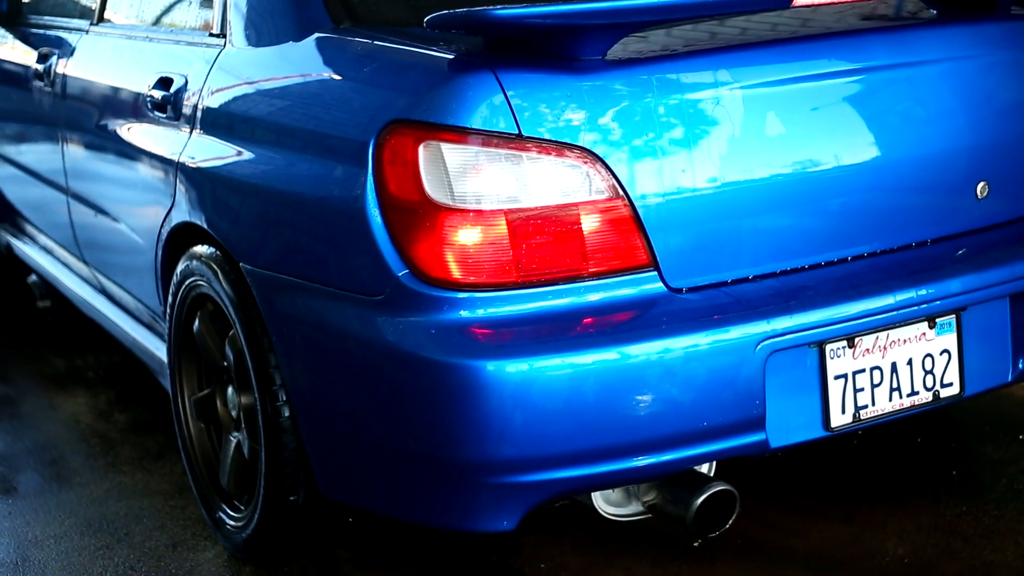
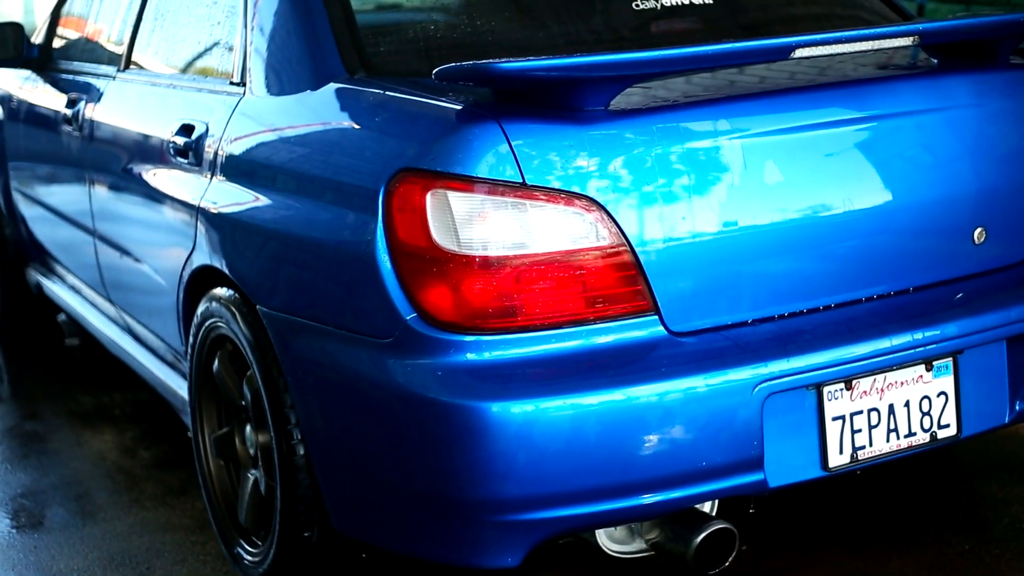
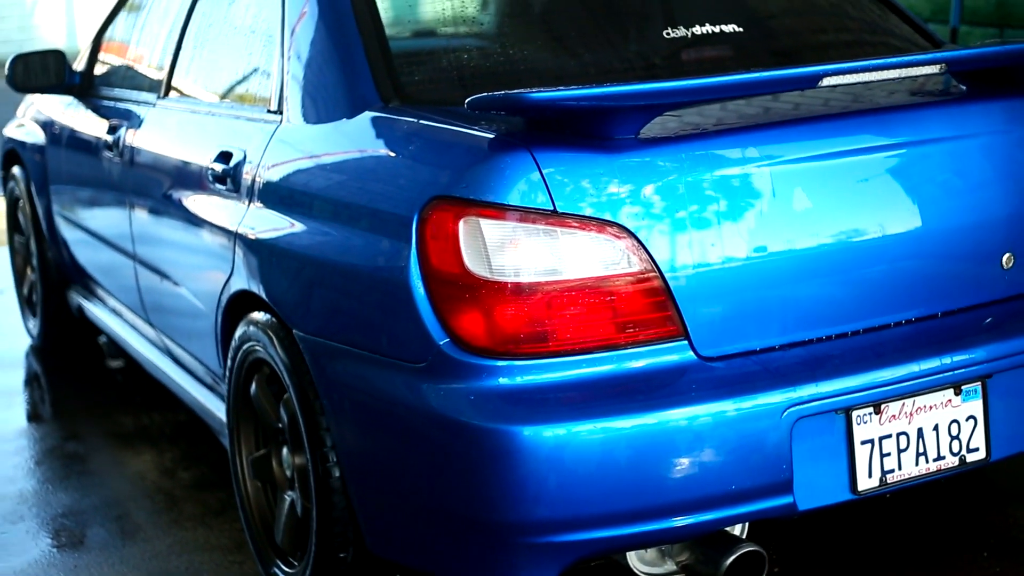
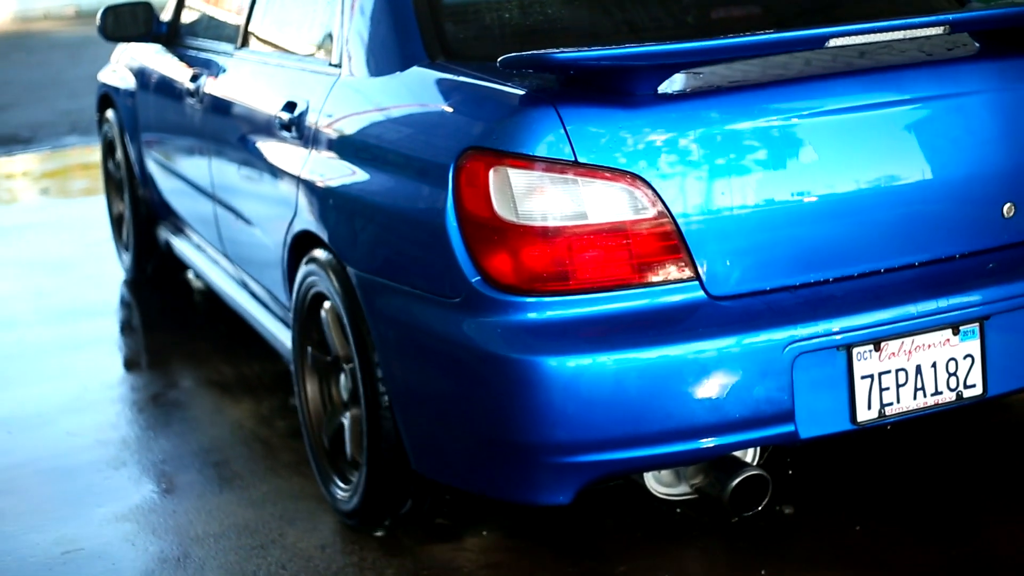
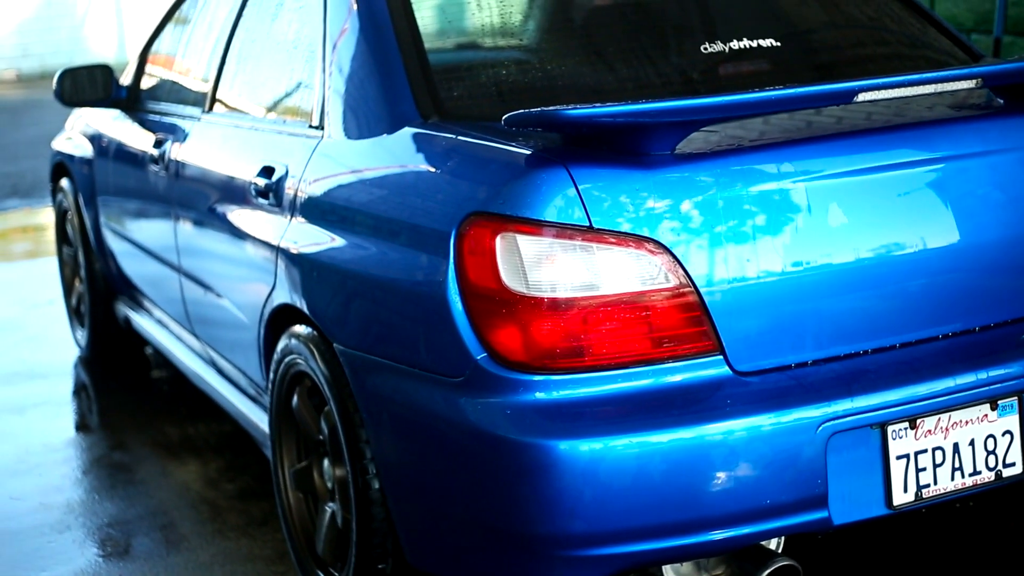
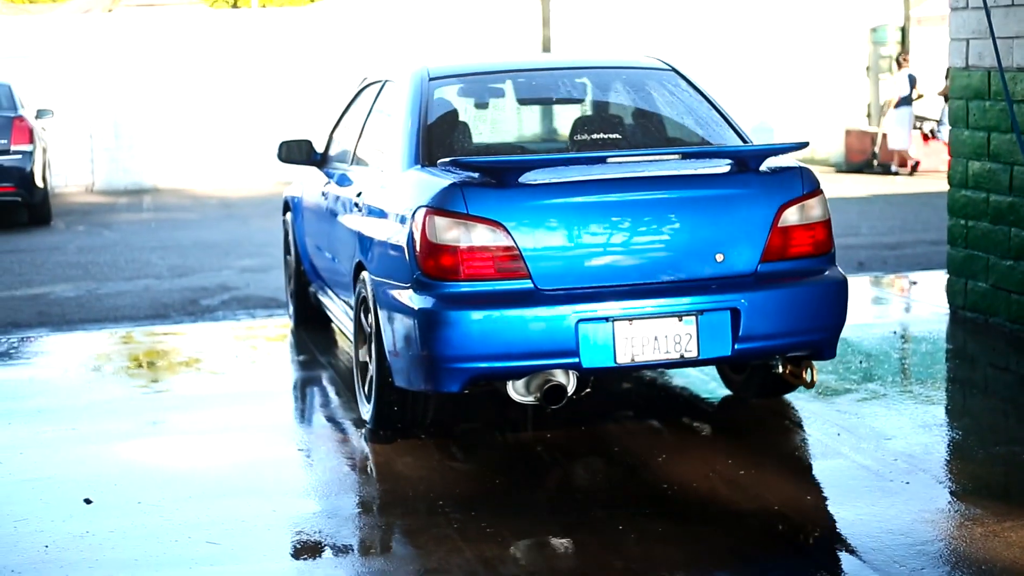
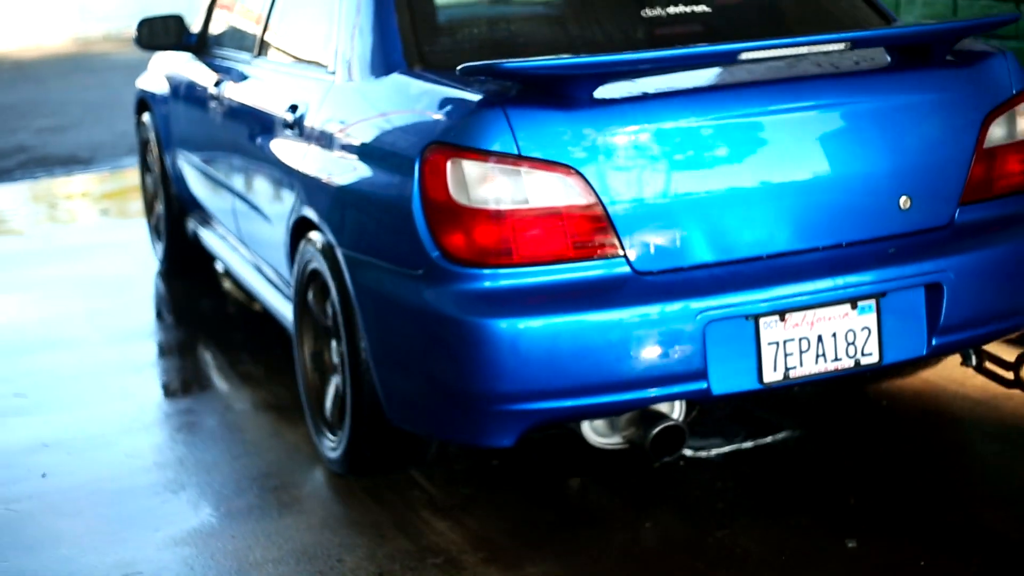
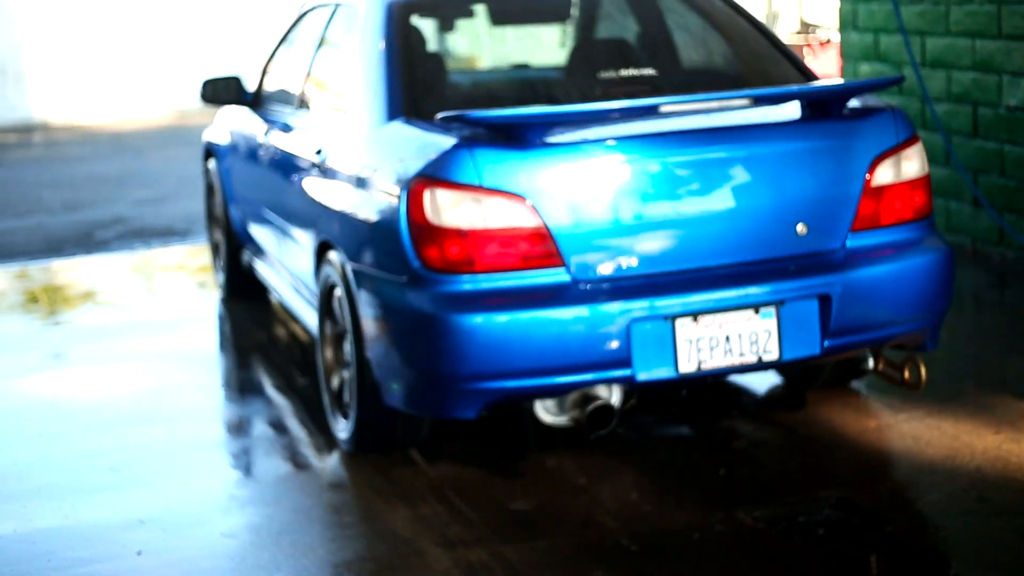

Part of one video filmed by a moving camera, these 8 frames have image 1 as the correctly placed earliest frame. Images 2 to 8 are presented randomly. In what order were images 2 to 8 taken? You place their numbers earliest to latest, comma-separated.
2, 3, 5, 4, 7, 8, 6
